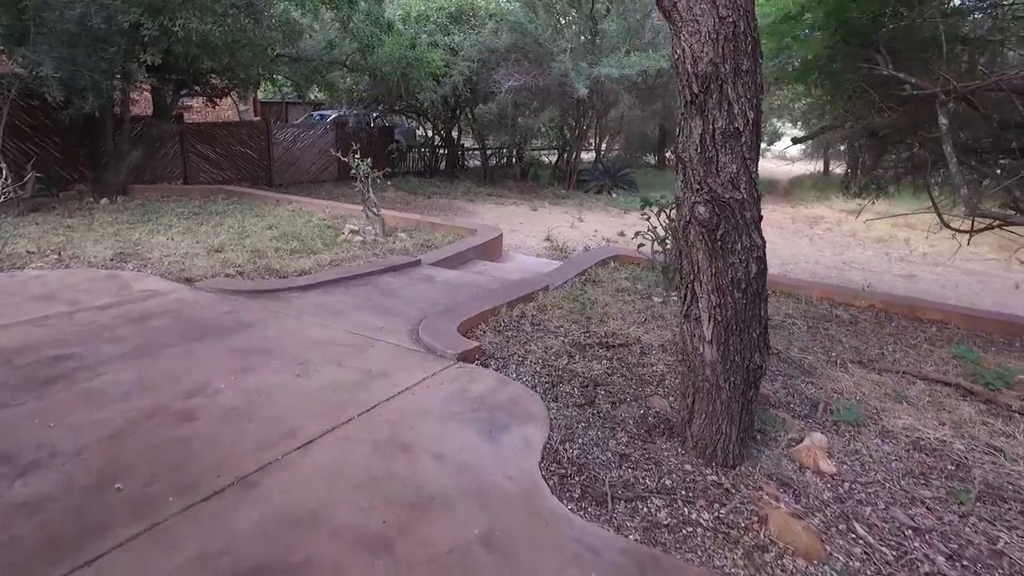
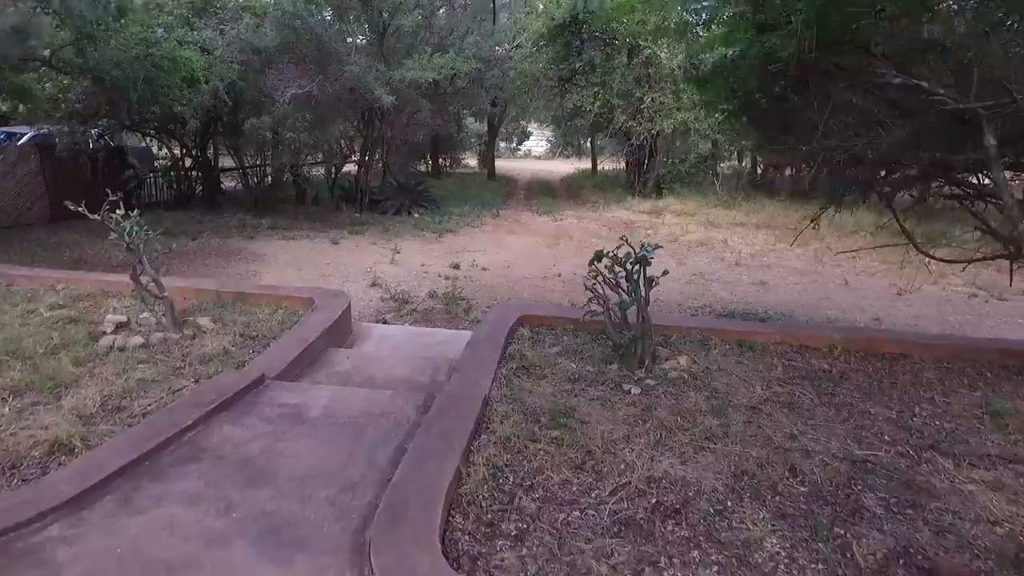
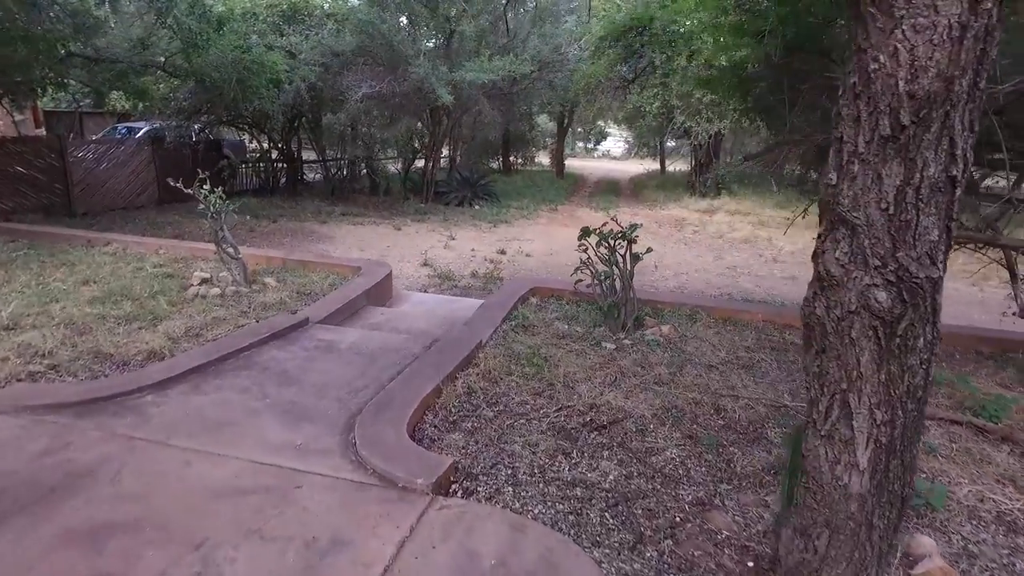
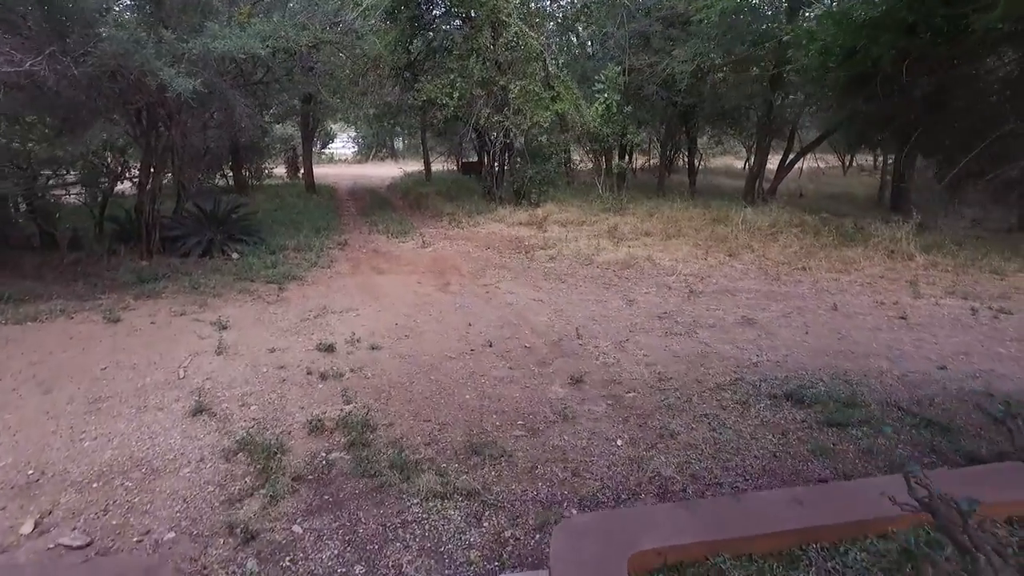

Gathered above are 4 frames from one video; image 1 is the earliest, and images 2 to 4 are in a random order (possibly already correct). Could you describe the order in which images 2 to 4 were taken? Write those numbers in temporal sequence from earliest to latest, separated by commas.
3, 2, 4
